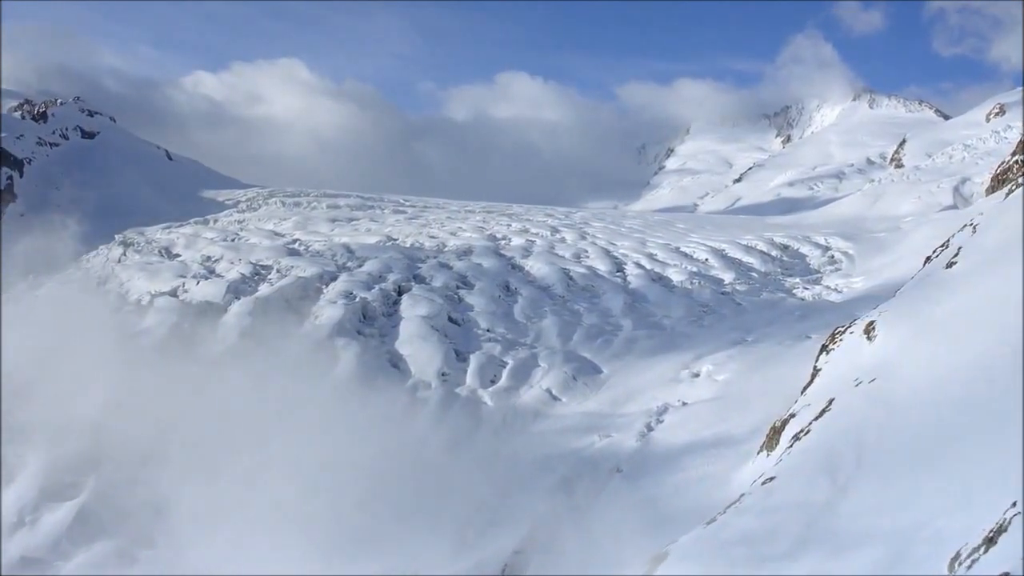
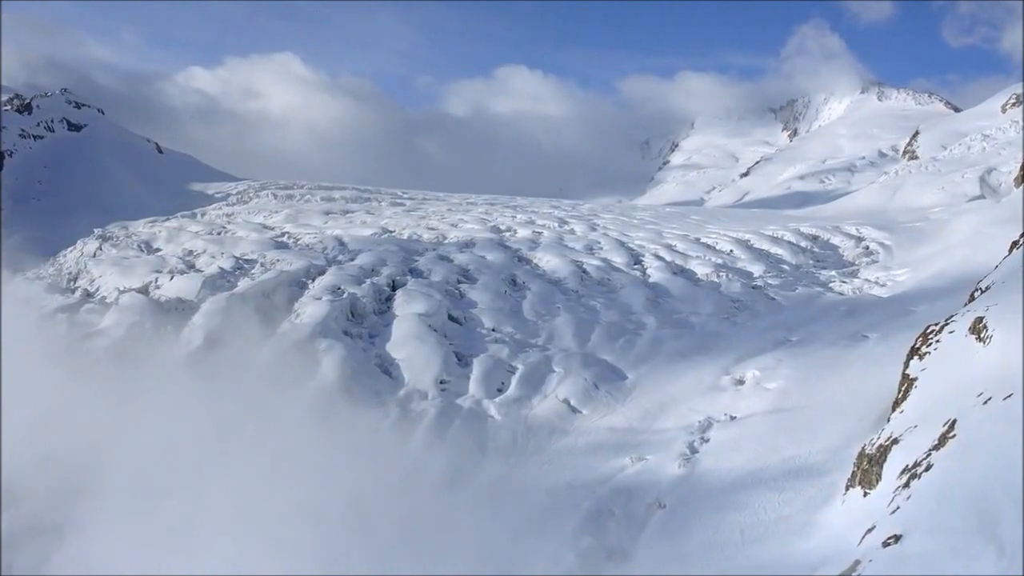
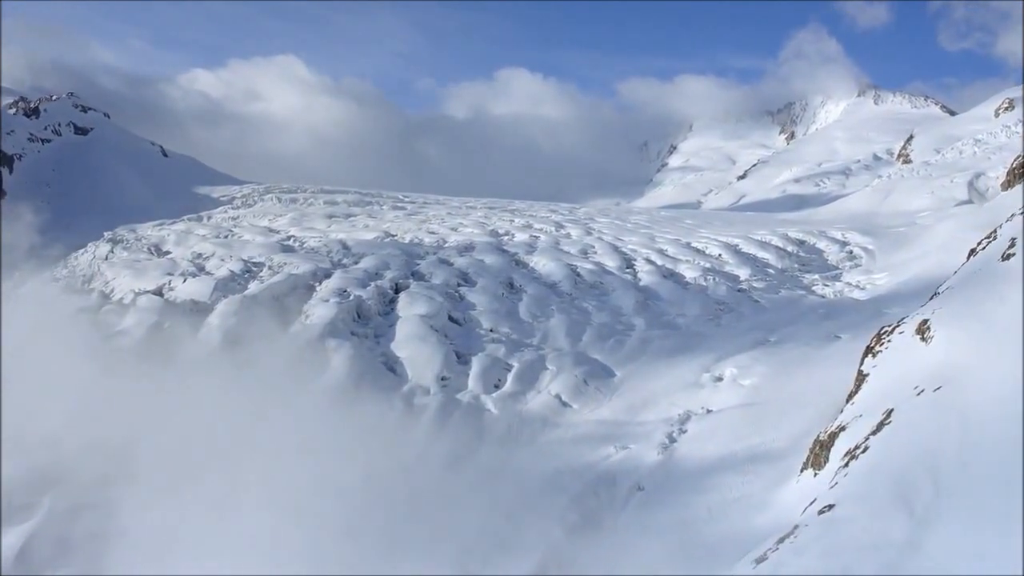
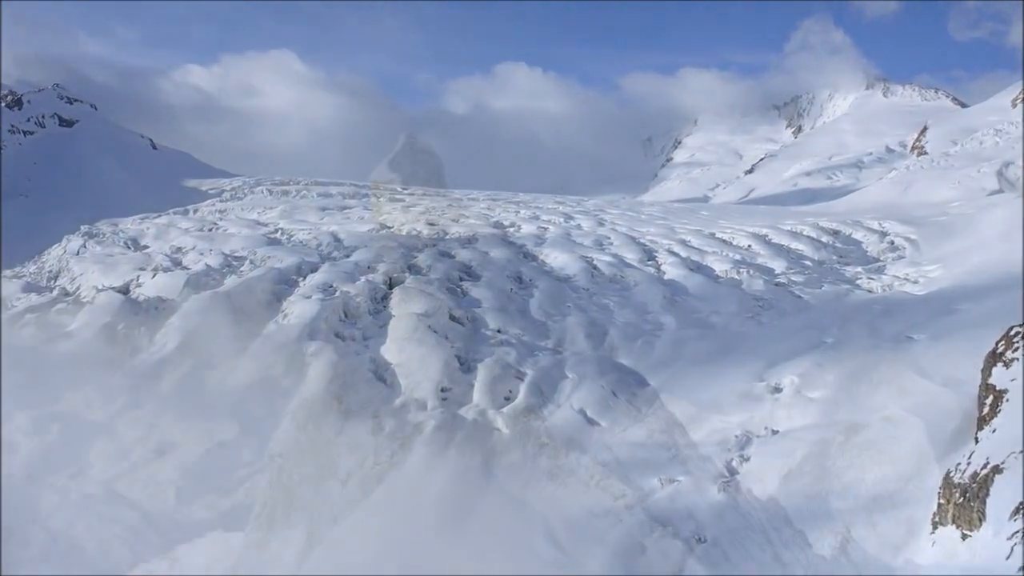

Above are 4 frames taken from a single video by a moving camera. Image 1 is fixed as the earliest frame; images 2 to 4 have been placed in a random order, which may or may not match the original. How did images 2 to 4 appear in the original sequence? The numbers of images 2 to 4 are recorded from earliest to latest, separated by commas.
3, 2, 4
